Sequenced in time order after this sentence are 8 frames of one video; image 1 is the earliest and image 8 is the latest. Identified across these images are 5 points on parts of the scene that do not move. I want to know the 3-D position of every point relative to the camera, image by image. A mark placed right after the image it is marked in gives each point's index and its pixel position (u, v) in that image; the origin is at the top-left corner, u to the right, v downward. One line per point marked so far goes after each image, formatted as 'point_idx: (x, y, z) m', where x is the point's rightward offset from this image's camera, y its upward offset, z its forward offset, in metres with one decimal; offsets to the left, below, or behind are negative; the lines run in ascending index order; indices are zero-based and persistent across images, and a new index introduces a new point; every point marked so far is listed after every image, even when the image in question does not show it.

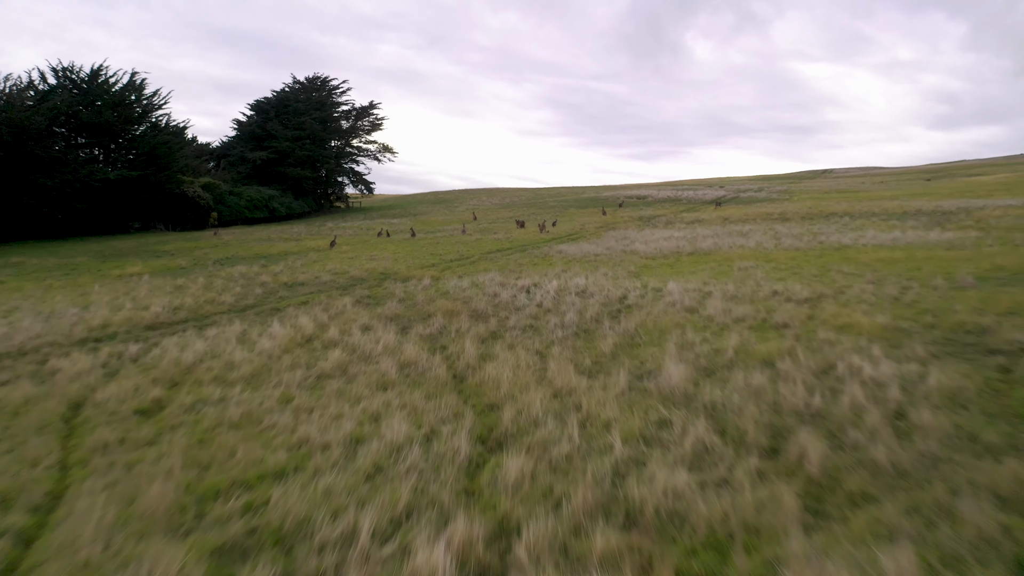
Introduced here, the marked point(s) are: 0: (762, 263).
0: (+5.8, +0.6, +17.0) m
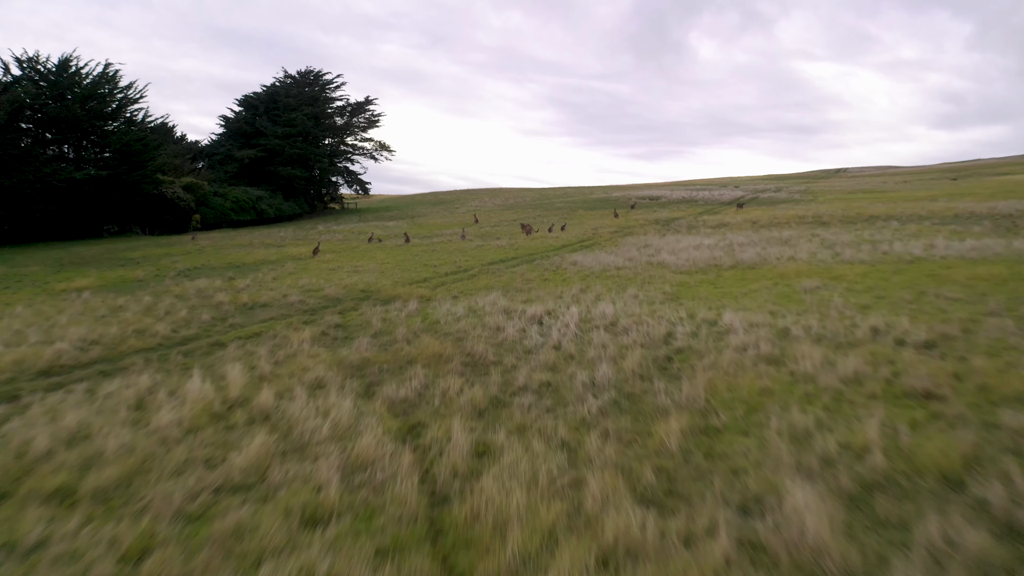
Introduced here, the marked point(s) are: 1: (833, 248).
0: (+5.9, +0.1, +13.6) m
1: (+8.3, +1.0, +18.8) m
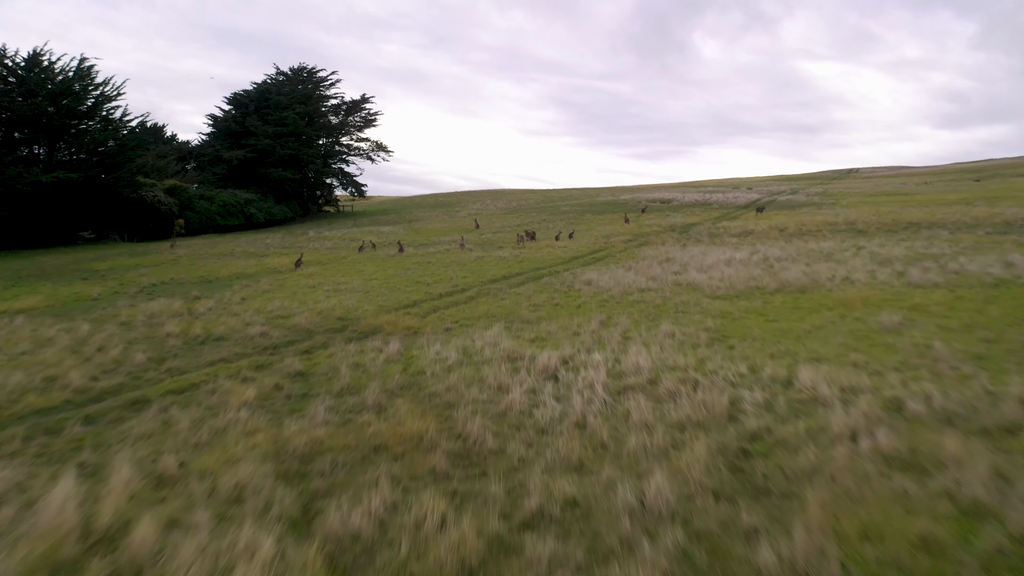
0: (+6.0, -0.4, +11.0) m
1: (+8.4, +0.5, +16.2) m
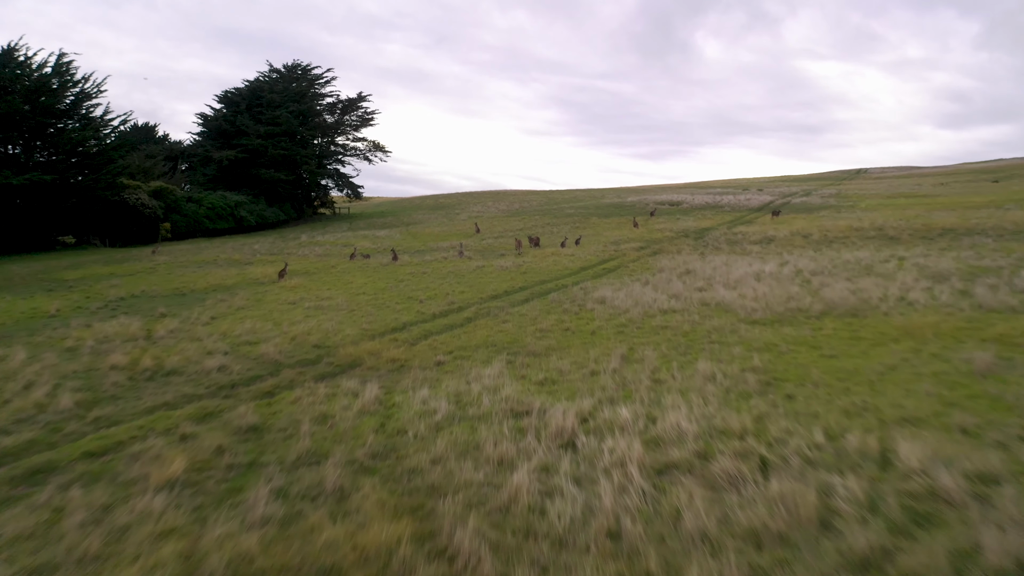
0: (+6.1, -0.8, +9.0) m
1: (+8.5, +0.1, +14.2) m
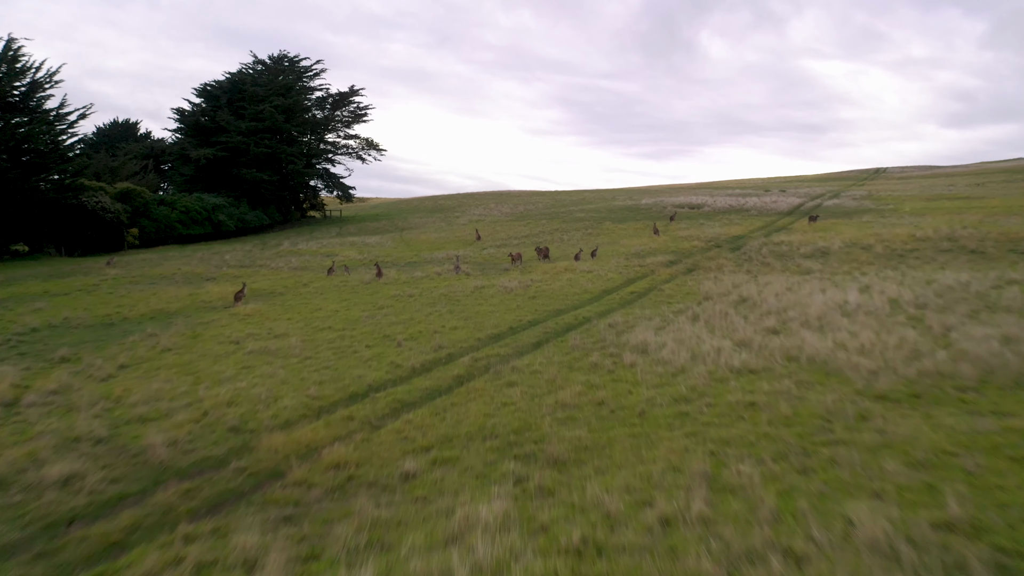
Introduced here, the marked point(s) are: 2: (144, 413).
0: (+6.2, -1.4, +5.1) m
1: (+8.6, -0.5, +10.3) m
2: (-4.5, -1.5, +8.9) m
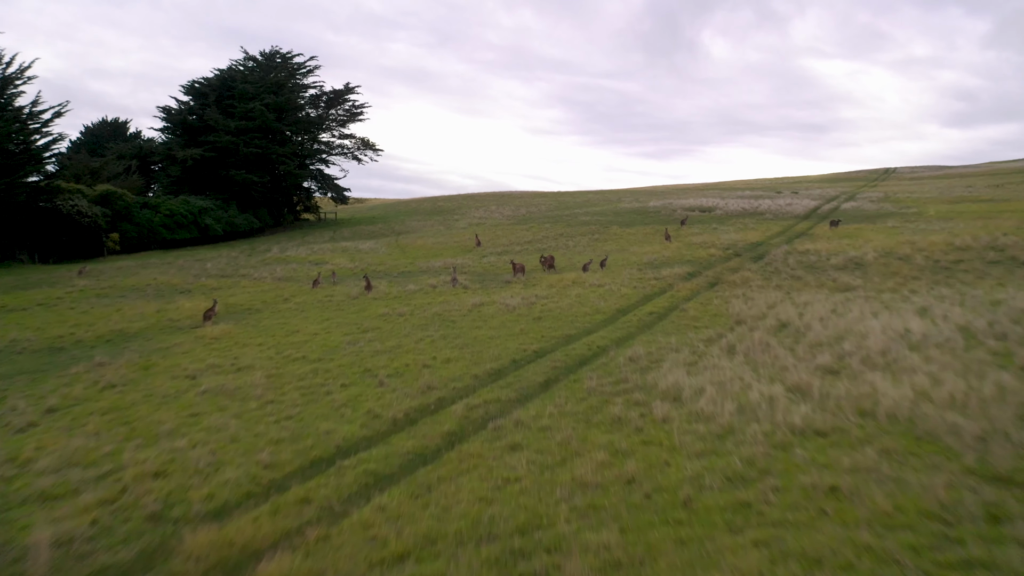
0: (+6.2, -1.8, +3.2) m
1: (+8.6, -0.9, +8.3) m
2: (-4.5, -1.9, +7.0) m
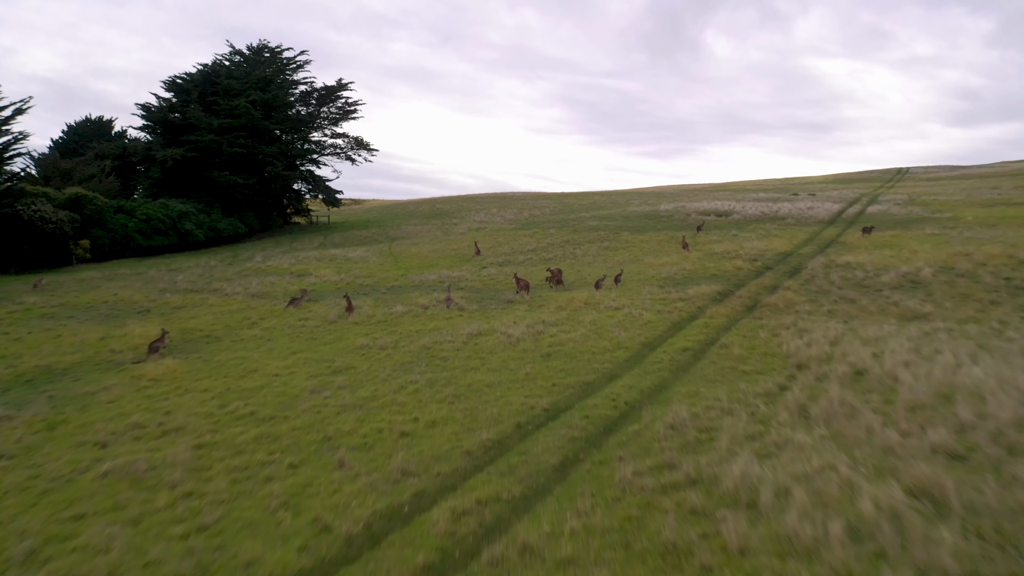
0: (+6.2, -2.3, +0.6) m
1: (+8.7, -1.4, +5.8) m
2: (-4.5, -2.4, +4.5) m
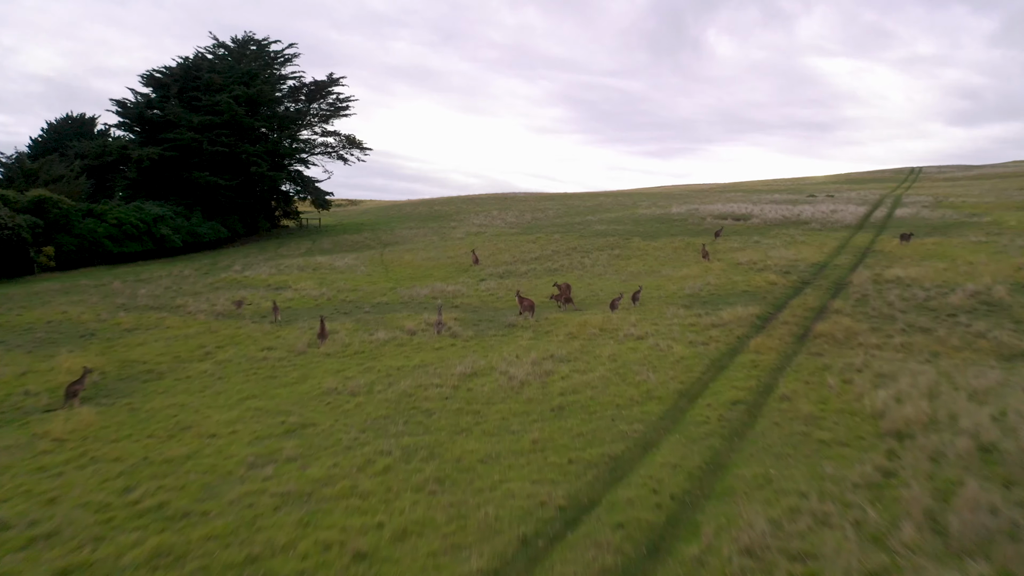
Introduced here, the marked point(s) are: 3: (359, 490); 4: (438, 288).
0: (+6.2, -2.8, -1.9) m
1: (+8.7, -1.8, +3.3) m
2: (-4.5, -2.9, +2.0) m
3: (-1.5, -1.9, +7.1) m
4: (-2.0, 0.0, +19.6) m
